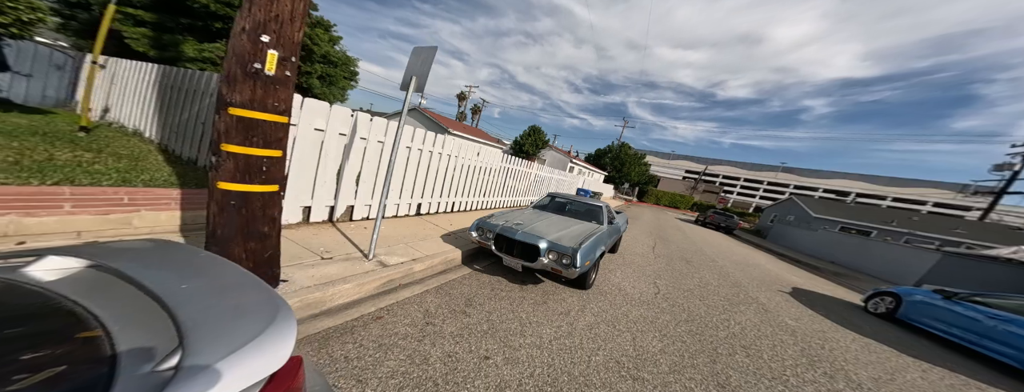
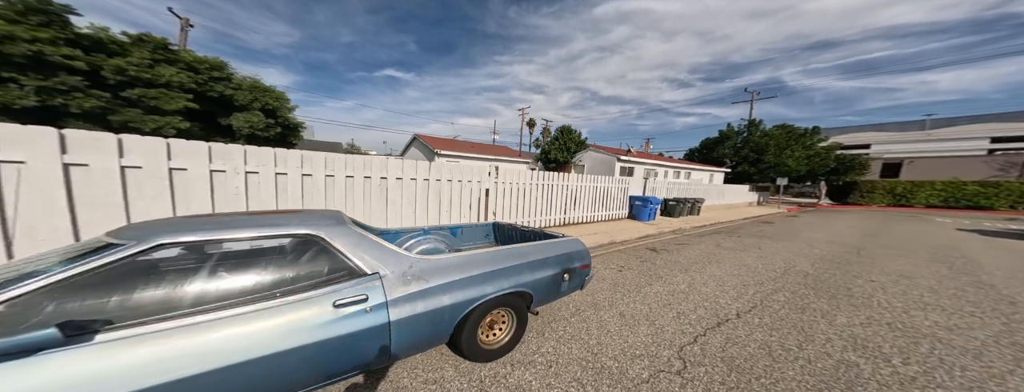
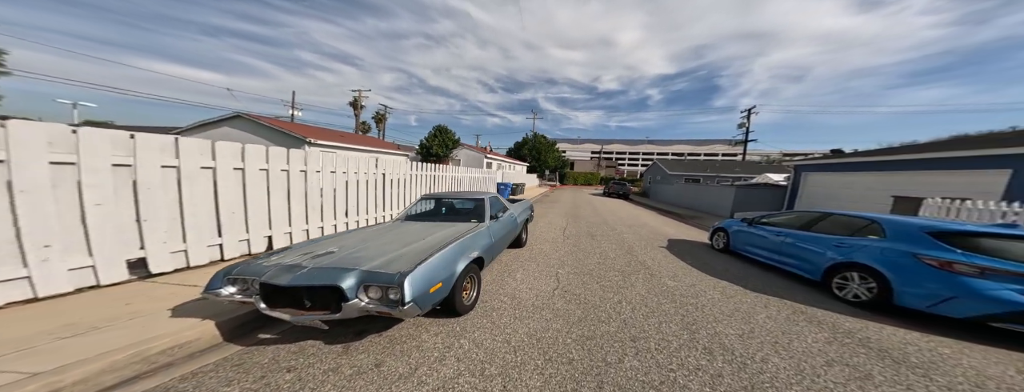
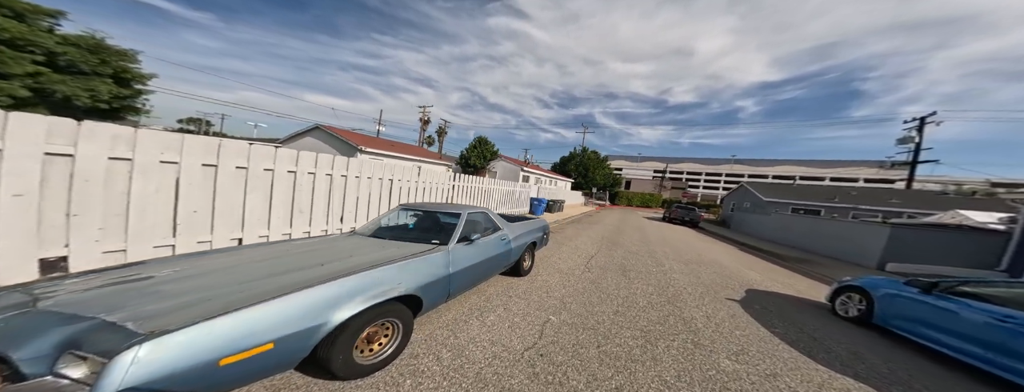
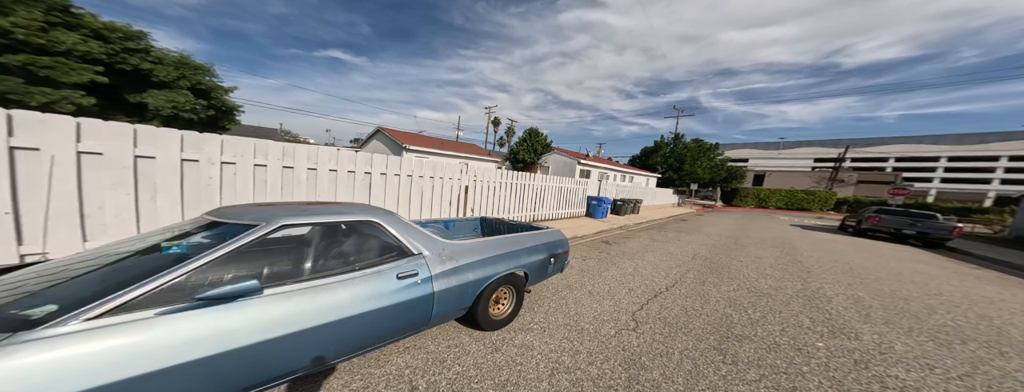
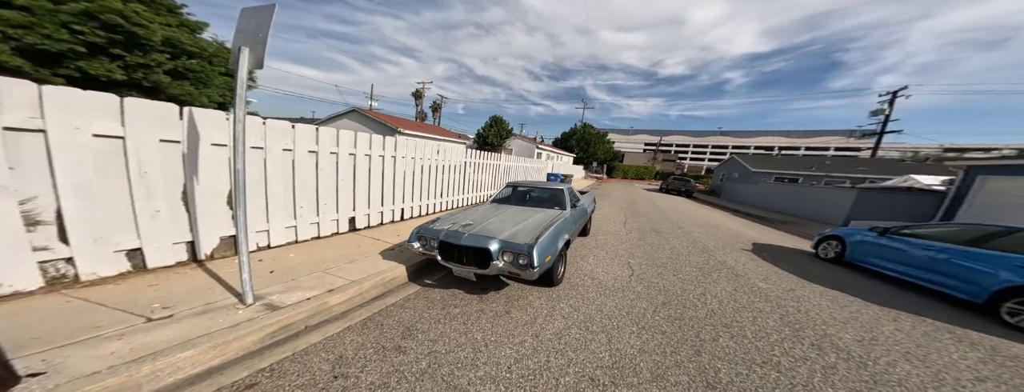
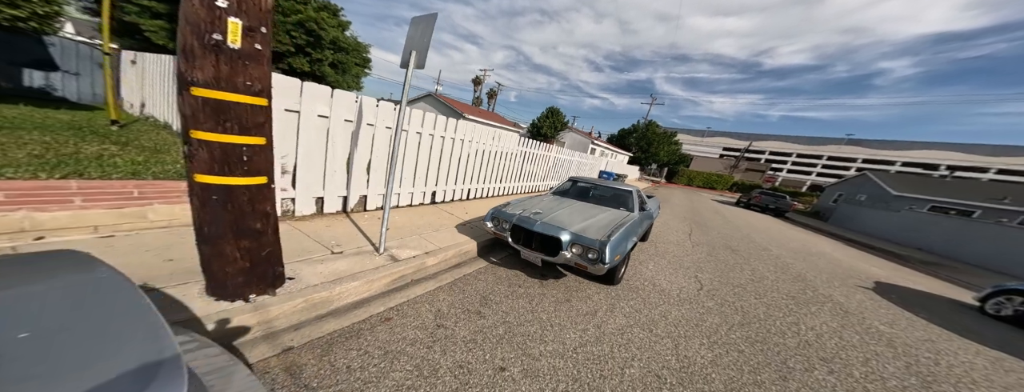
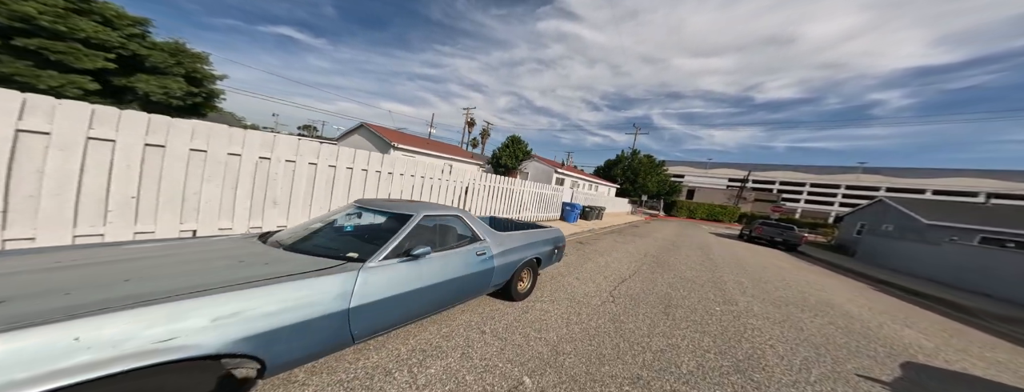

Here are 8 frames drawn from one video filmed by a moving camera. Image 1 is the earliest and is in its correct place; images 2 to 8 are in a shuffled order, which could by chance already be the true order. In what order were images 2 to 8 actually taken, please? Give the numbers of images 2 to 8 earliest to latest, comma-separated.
7, 6, 3, 4, 8, 5, 2
